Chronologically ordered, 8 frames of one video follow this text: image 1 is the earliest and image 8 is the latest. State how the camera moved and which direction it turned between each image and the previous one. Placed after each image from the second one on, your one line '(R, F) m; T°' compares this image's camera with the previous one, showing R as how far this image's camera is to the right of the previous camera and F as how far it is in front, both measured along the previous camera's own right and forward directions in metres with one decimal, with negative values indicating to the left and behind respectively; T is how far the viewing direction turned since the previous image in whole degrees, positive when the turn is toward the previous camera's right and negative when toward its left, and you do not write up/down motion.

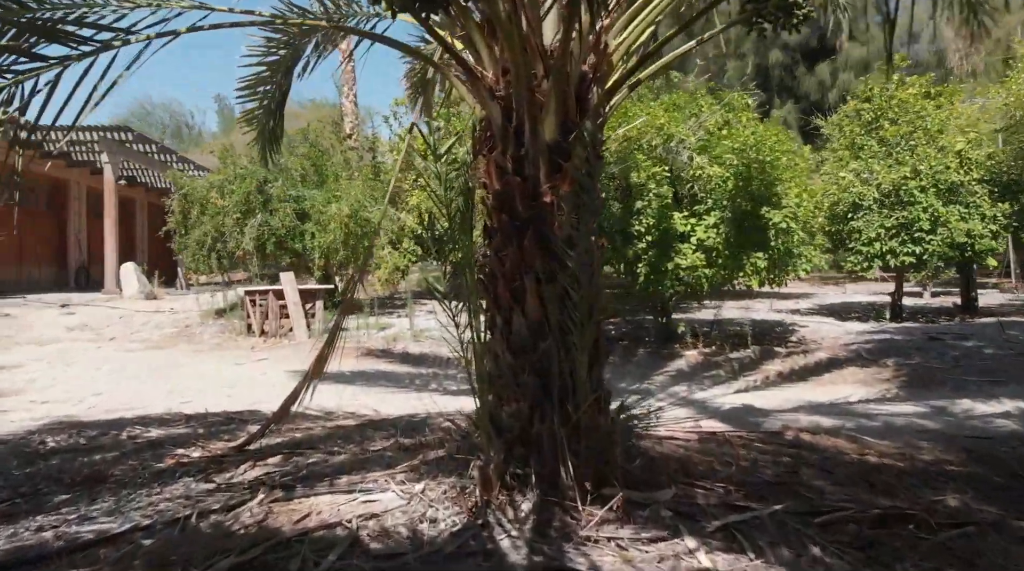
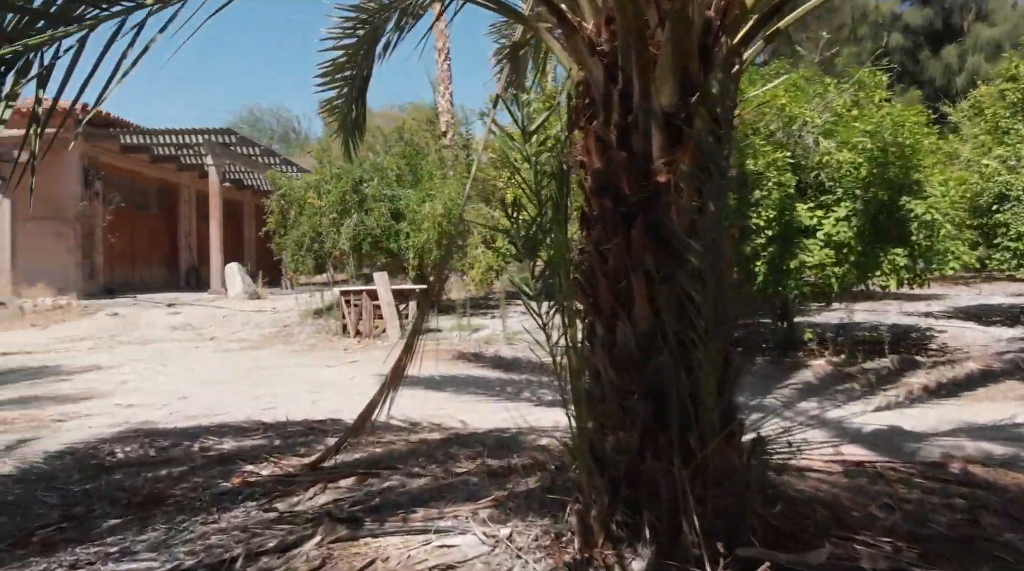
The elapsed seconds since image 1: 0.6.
(0.0, +0.5) m; -6°
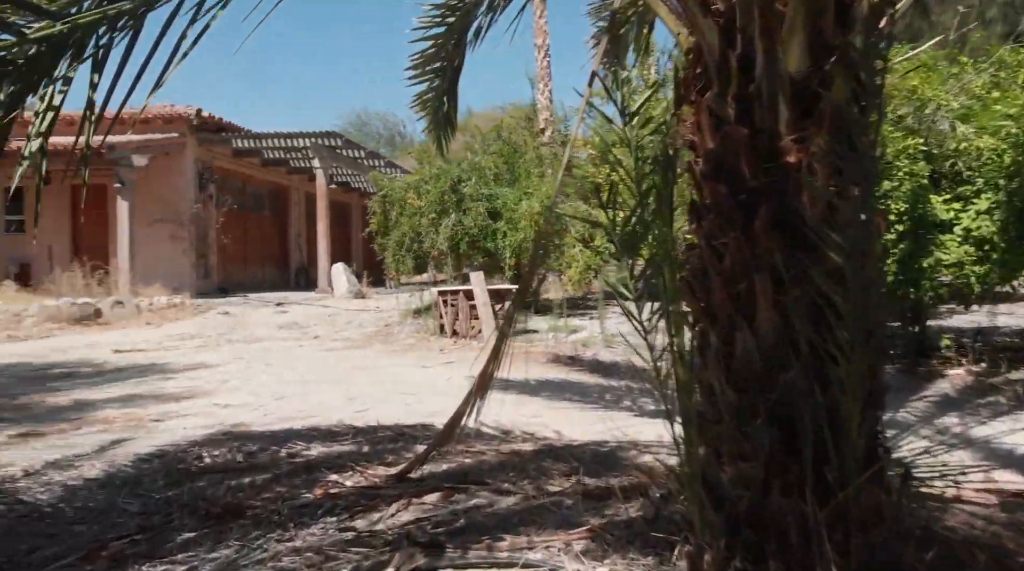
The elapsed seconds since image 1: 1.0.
(0.0, +0.3) m; -6°
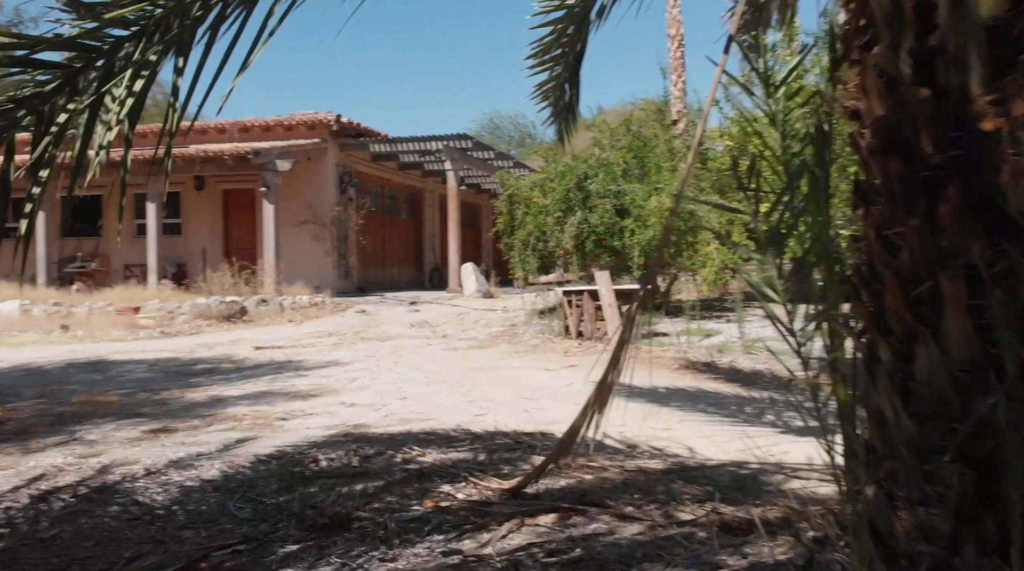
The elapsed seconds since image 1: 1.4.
(0.0, +0.3) m; -8°
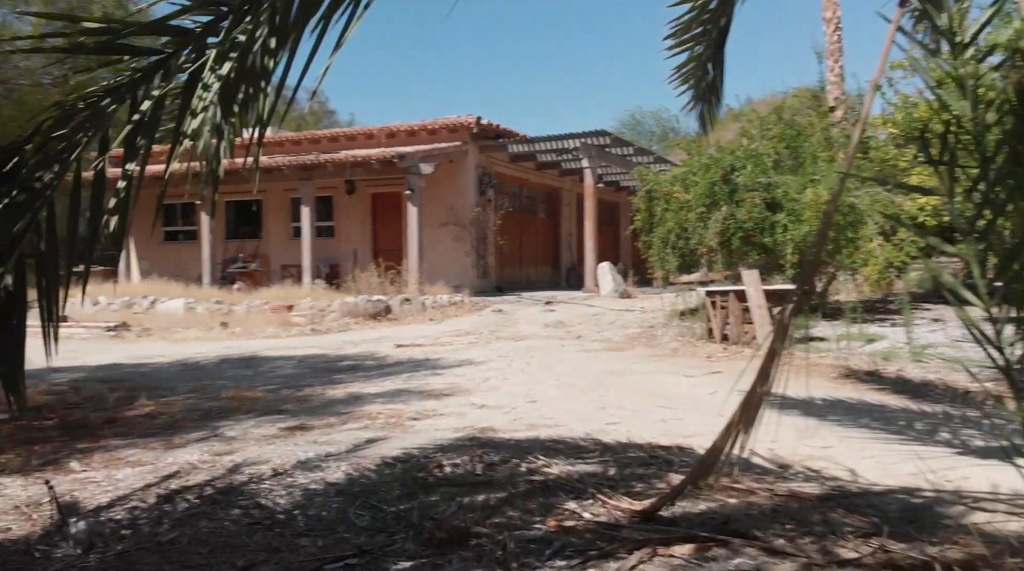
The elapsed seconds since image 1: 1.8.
(0.0, +0.3) m; -8°
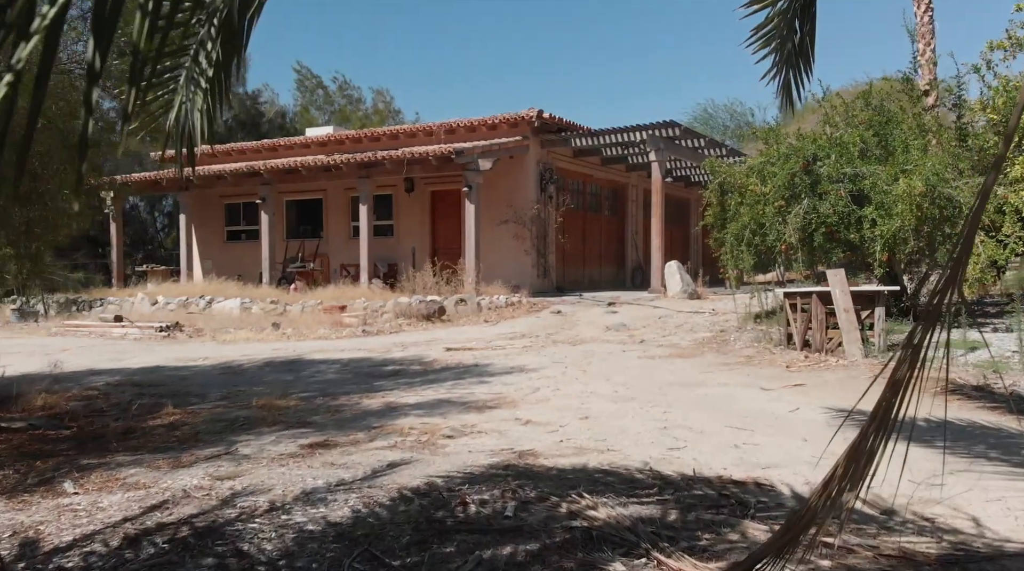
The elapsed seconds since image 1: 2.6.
(+0.1, +0.8) m; -4°
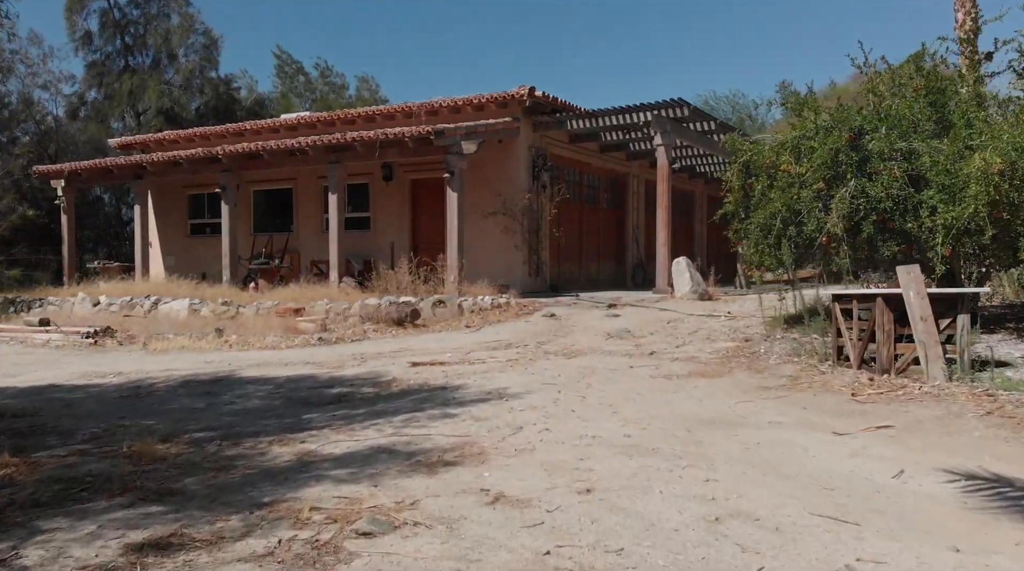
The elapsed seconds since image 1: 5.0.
(+0.1, +2.3) m; 0°
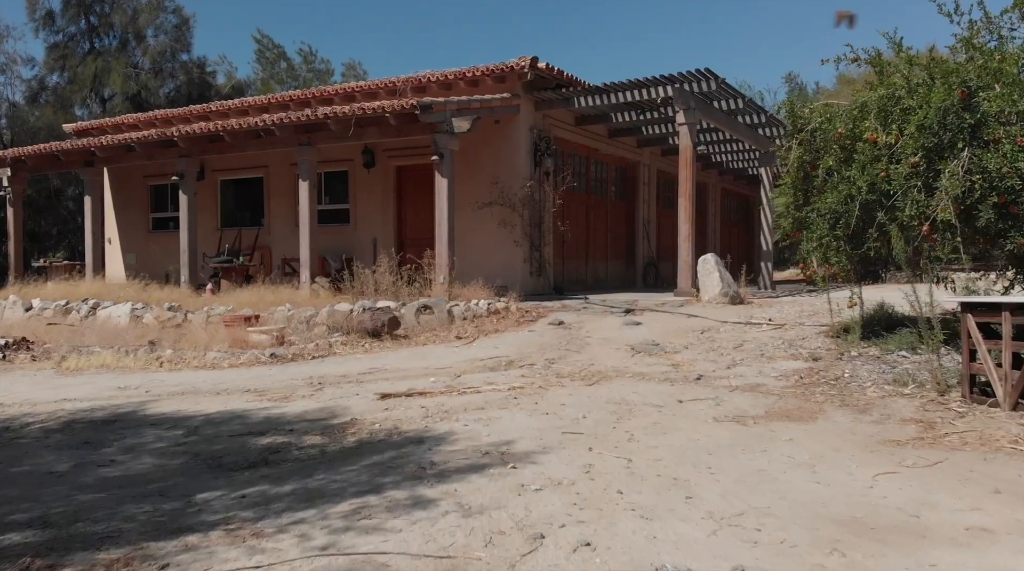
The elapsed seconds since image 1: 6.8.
(-0.1, +2.5) m; 0°
